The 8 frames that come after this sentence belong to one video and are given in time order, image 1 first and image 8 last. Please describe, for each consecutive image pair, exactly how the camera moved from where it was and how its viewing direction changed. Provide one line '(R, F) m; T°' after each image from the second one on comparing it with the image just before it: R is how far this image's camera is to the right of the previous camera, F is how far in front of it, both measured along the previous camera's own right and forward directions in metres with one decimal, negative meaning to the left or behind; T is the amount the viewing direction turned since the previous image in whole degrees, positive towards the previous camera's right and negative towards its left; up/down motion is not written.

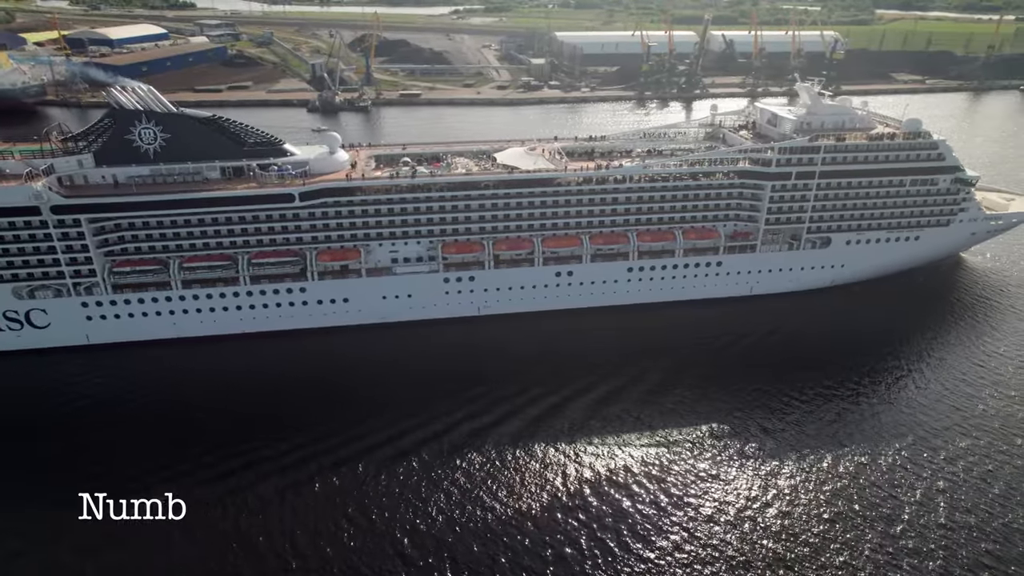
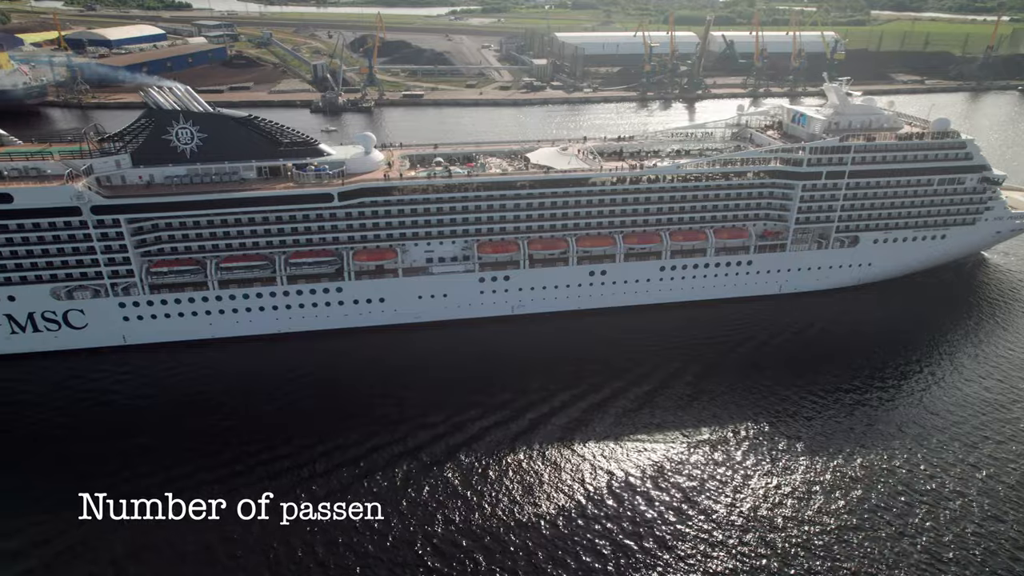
(-1.8, -0.1) m; +1°
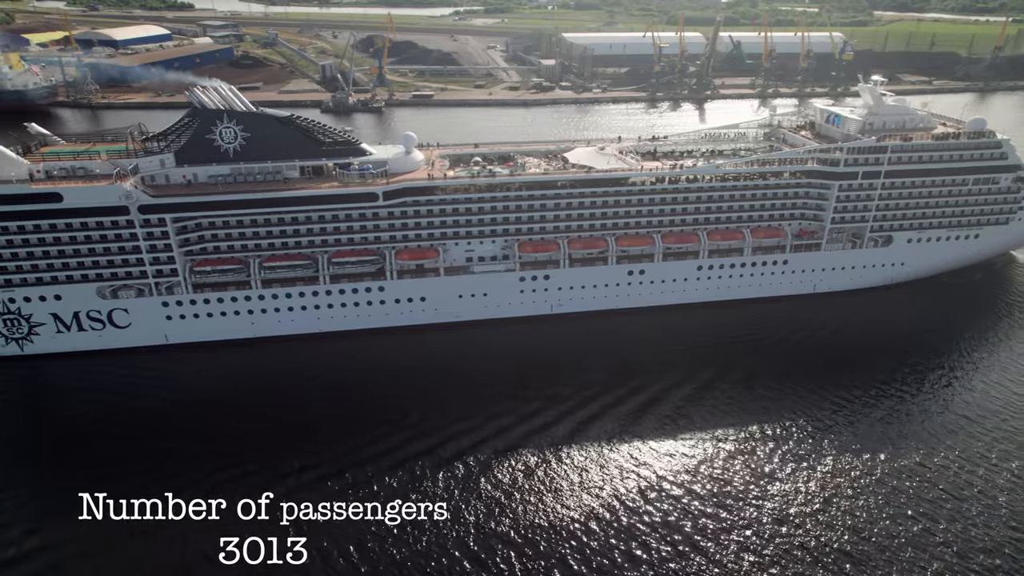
(-1.7, -0.1) m; 0°
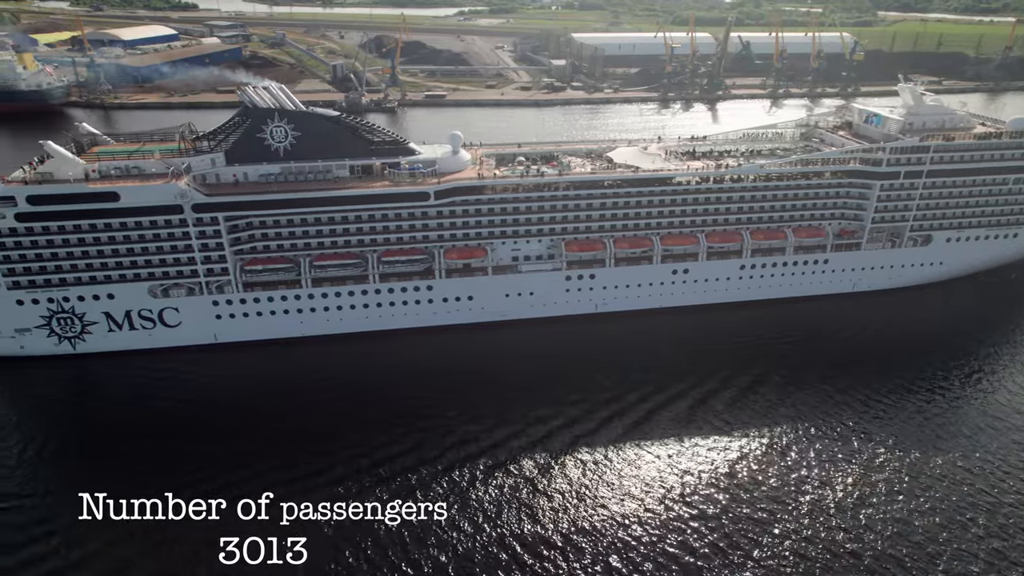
(-2.0, -0.1) m; 0°
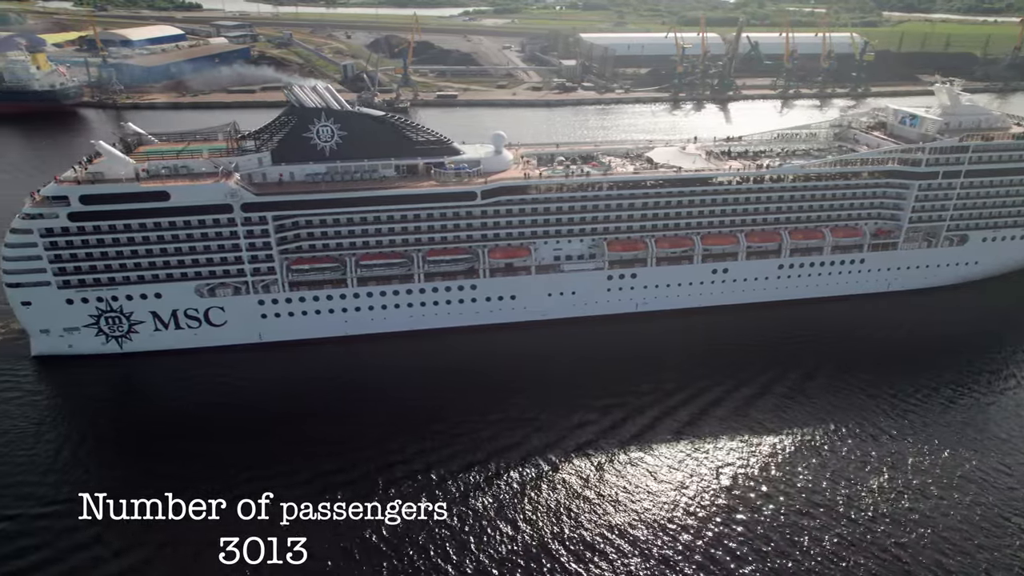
(-1.8, -0.1) m; 0°
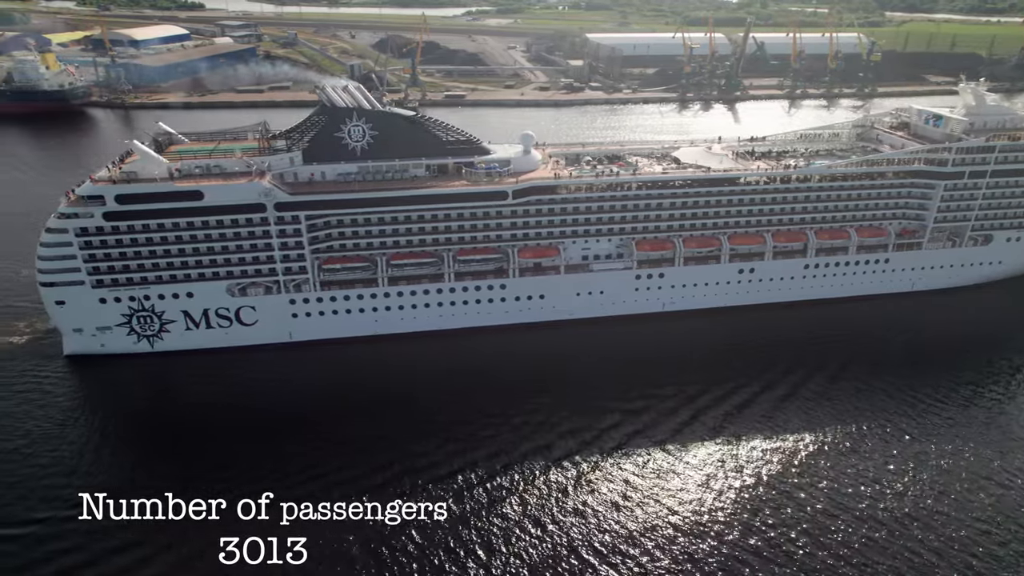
(-1.2, -0.1) m; 0°
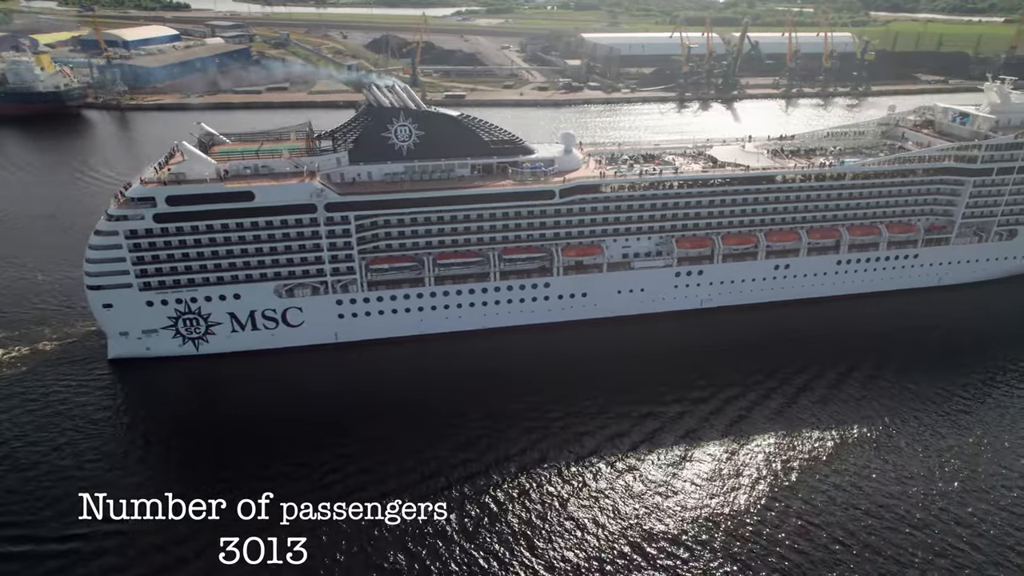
(-2.4, -0.1) m; +1°
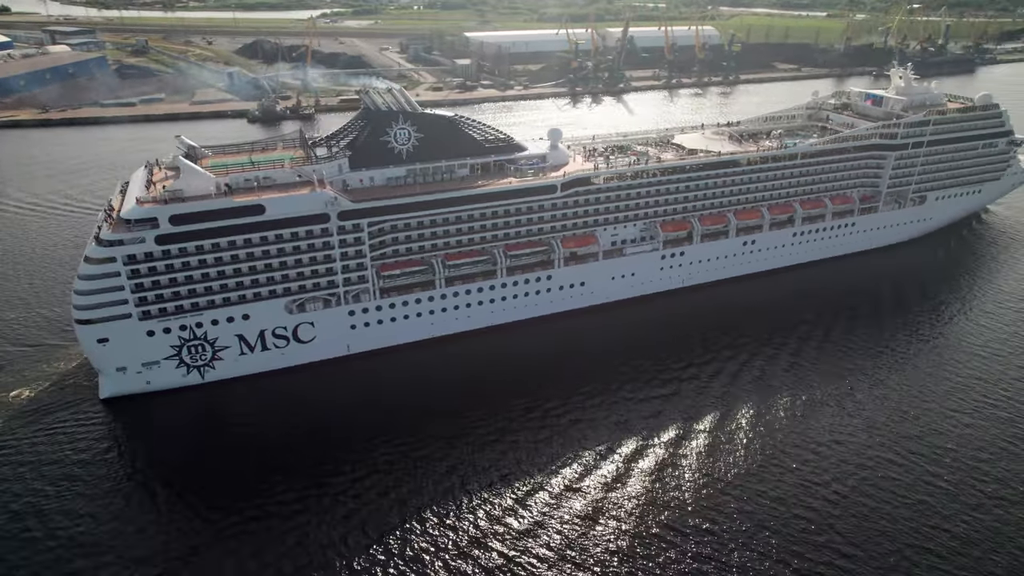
(-5.2, 0.0) m; +10°
